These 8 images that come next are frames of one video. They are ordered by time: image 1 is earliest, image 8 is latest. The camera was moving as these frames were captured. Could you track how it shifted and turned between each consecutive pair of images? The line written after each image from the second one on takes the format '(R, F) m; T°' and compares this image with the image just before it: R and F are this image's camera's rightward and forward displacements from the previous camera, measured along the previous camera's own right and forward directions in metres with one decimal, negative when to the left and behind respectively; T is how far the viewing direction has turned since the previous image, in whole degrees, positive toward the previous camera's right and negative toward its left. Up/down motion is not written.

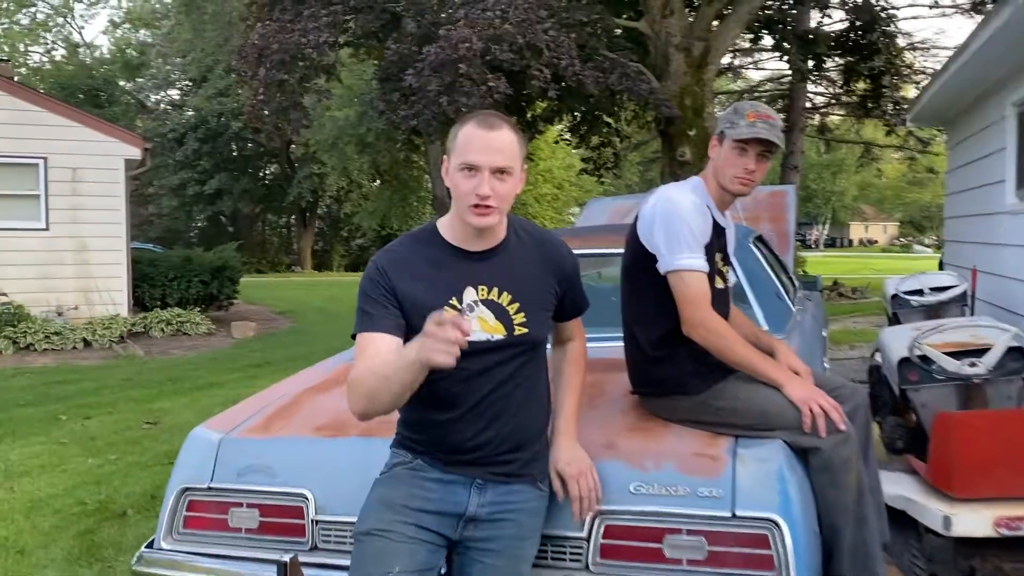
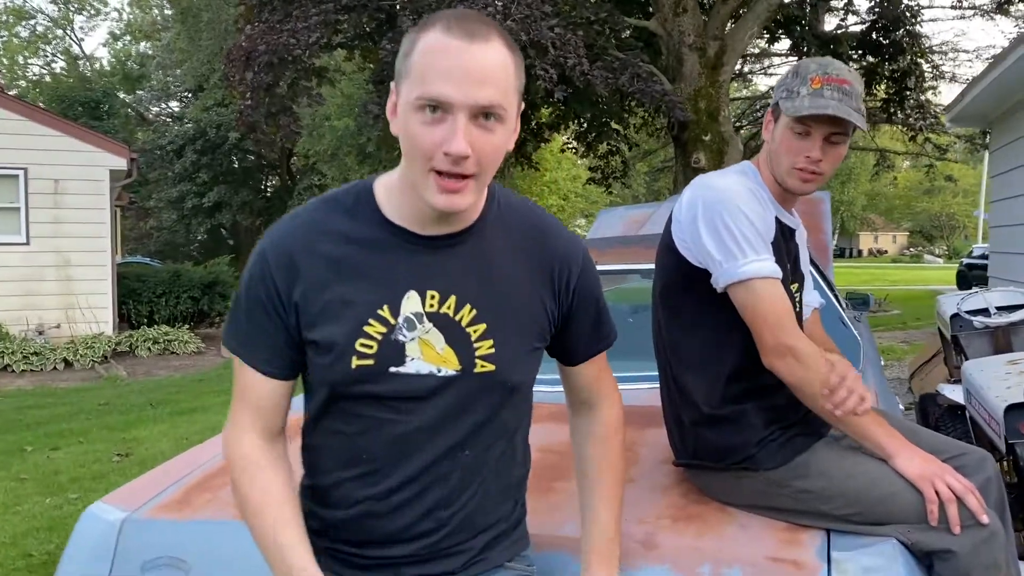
(0.0, +0.7) m; 0°
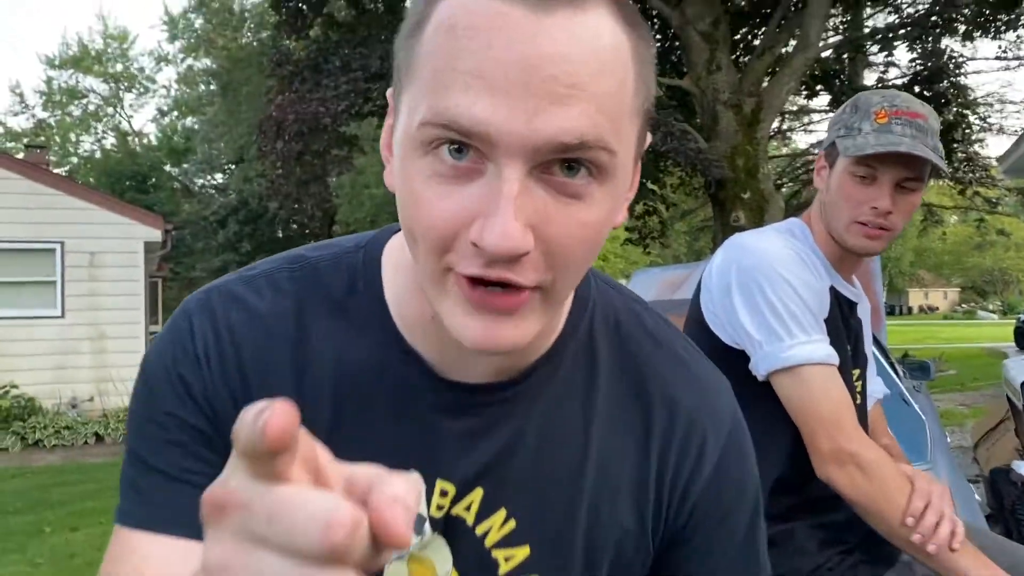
(+0.1, +0.3) m; -3°
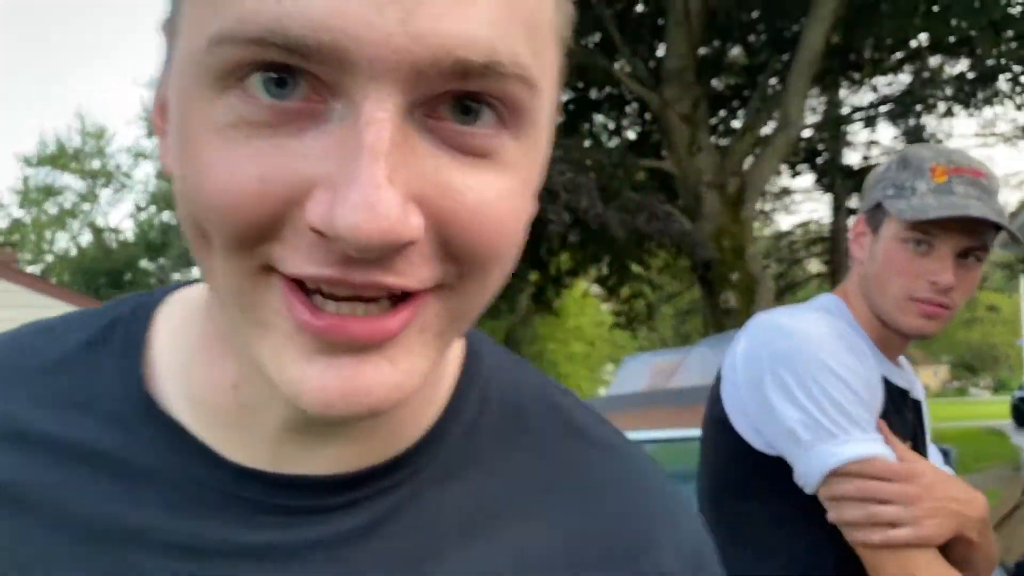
(0.0, +0.4) m; +1°
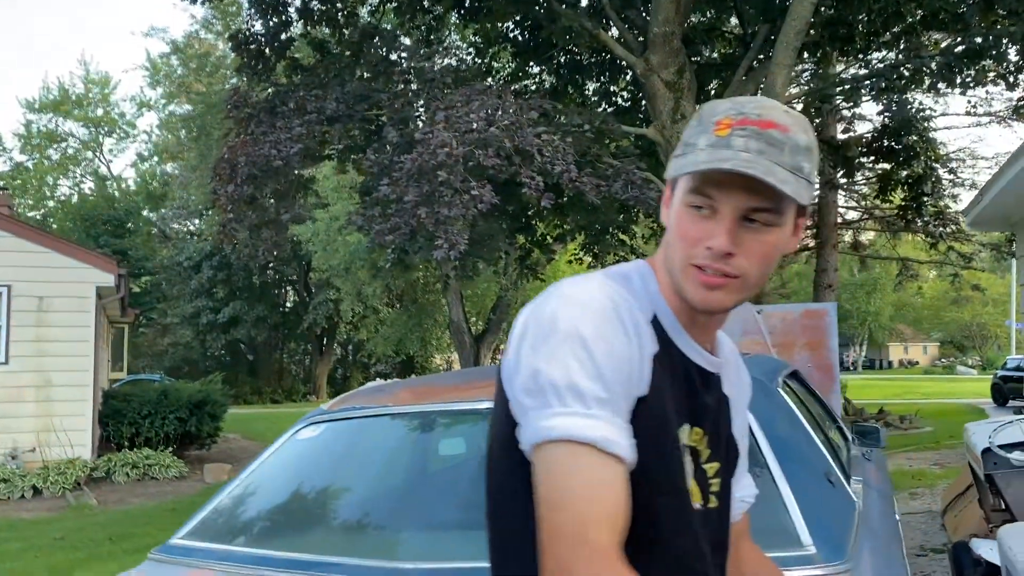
(+0.4, 0.0) m; 0°
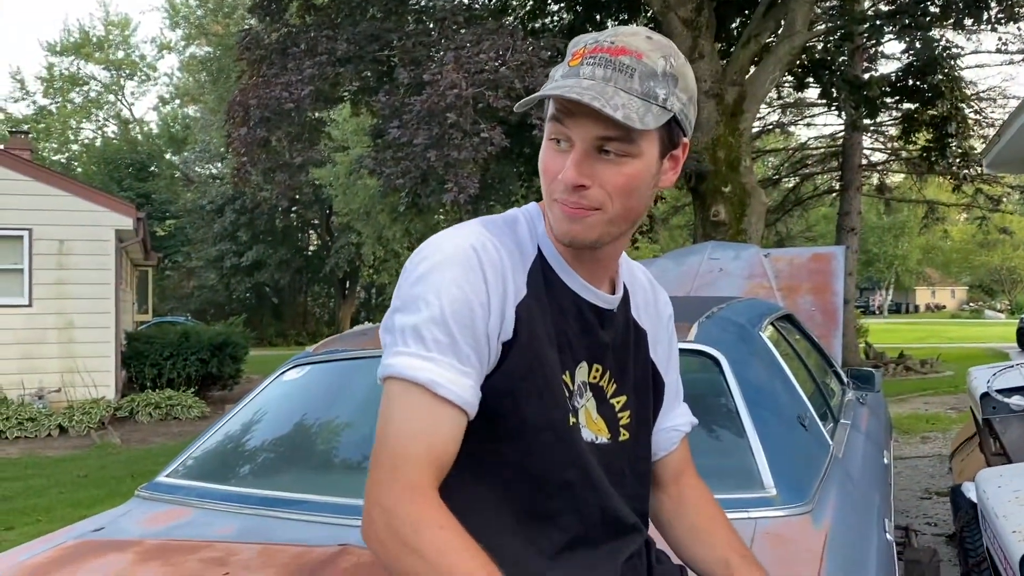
(+0.1, 0.0) m; -2°
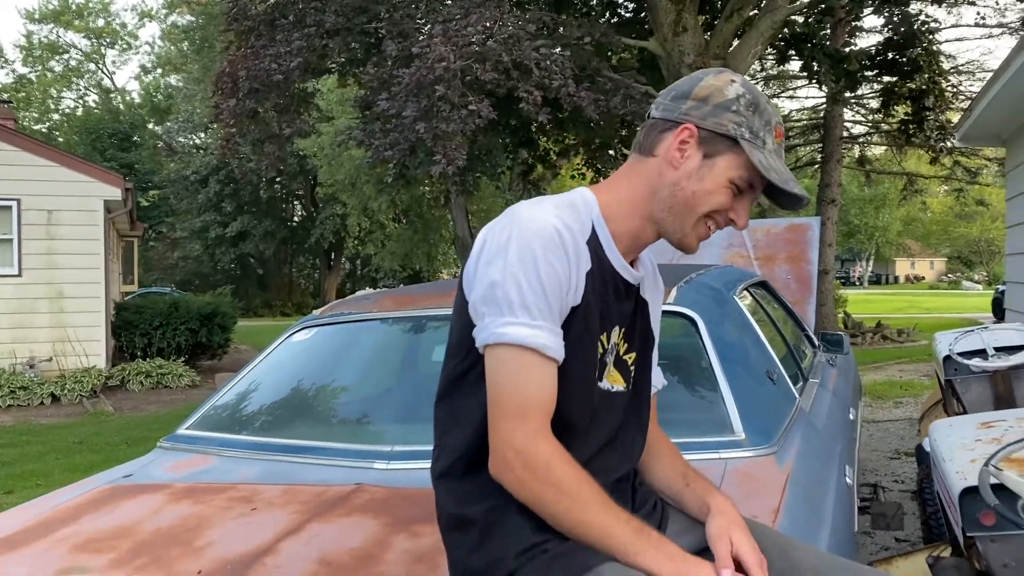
(0.0, -0.2) m; +1°
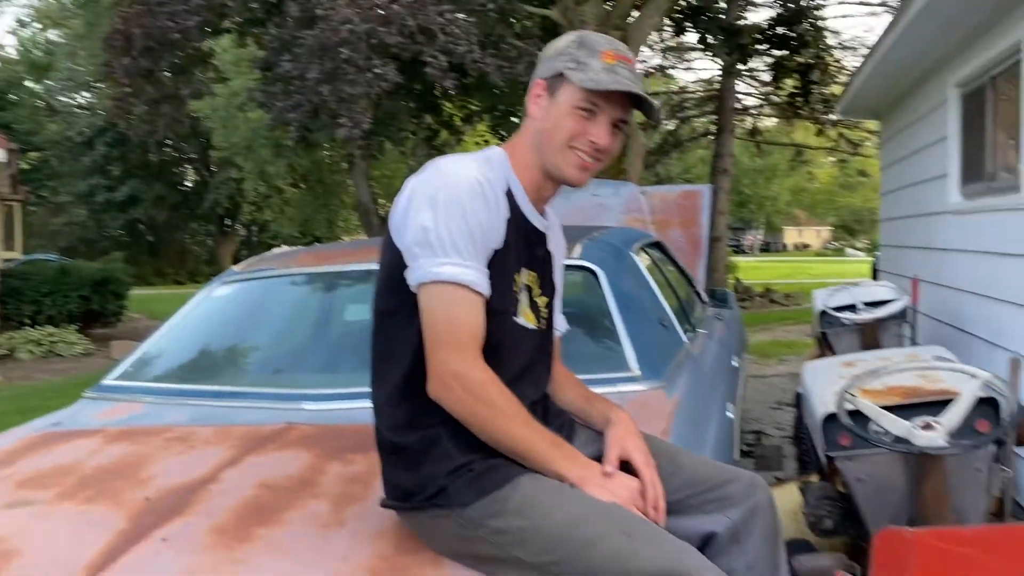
(-0.1, -0.2) m; +6°
